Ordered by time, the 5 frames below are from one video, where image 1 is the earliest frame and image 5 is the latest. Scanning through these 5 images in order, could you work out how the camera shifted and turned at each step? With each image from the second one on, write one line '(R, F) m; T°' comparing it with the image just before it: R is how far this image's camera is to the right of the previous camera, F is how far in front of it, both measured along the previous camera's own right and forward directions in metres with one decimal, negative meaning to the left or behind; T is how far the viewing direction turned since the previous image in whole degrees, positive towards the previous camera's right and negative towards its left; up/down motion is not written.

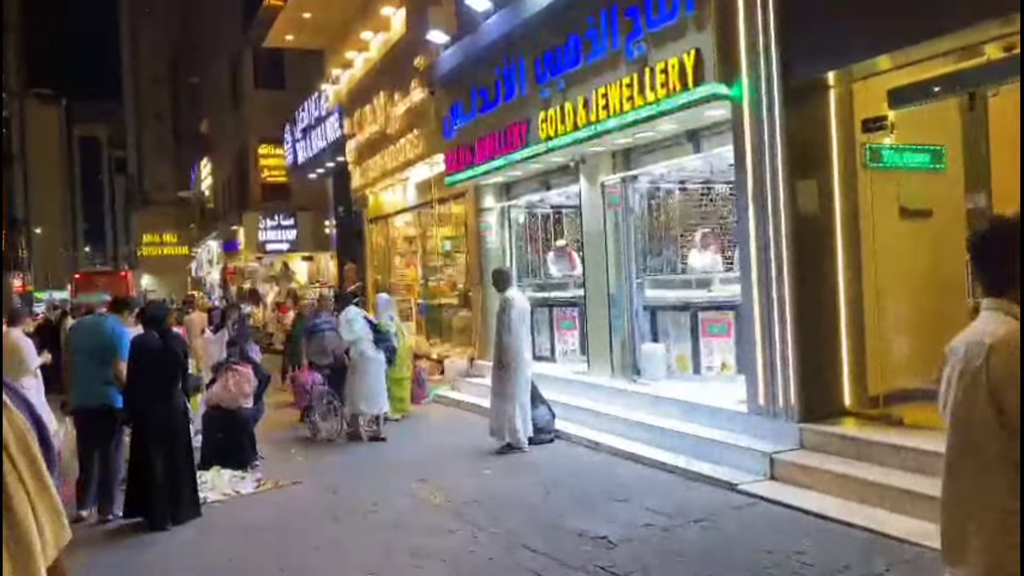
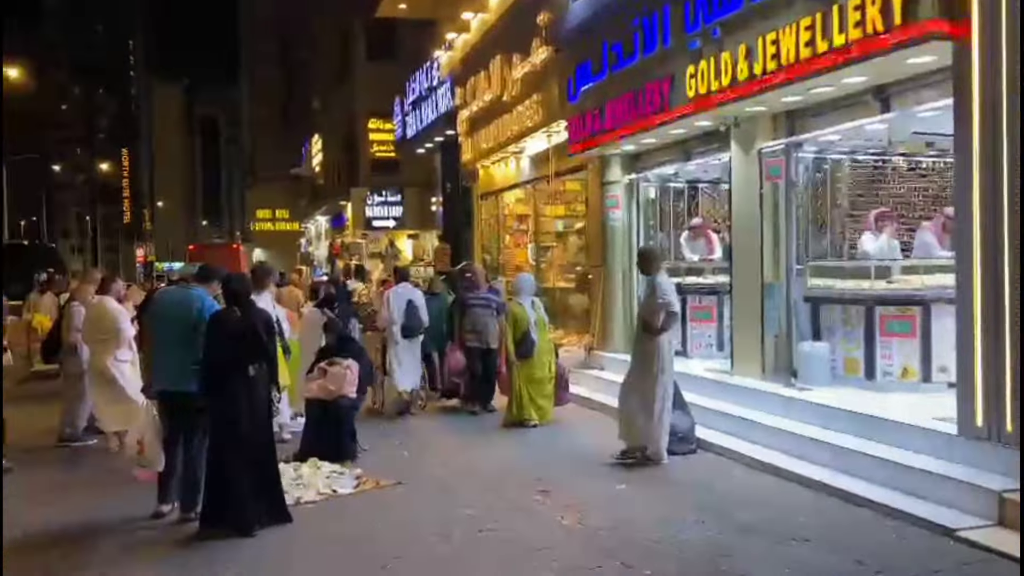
(-0.4, +1.4) m; -7°
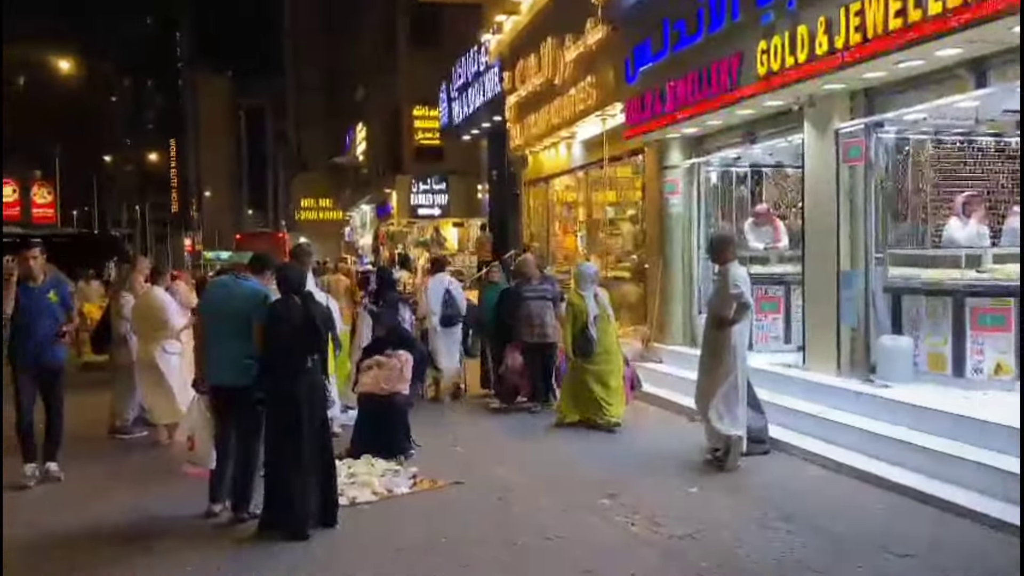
(-0.2, +0.4) m; -3°
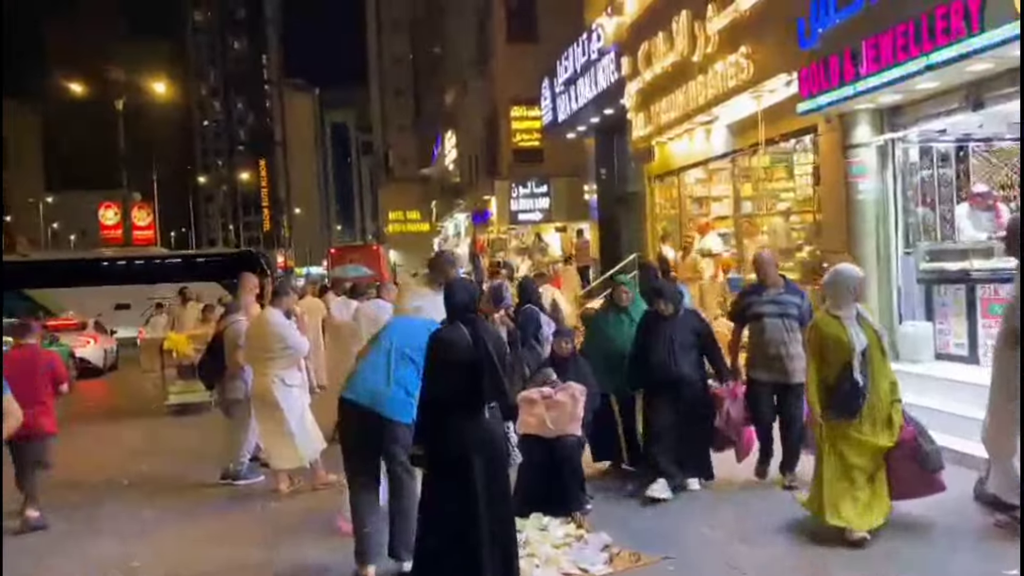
(-0.9, +1.7) m; -6°
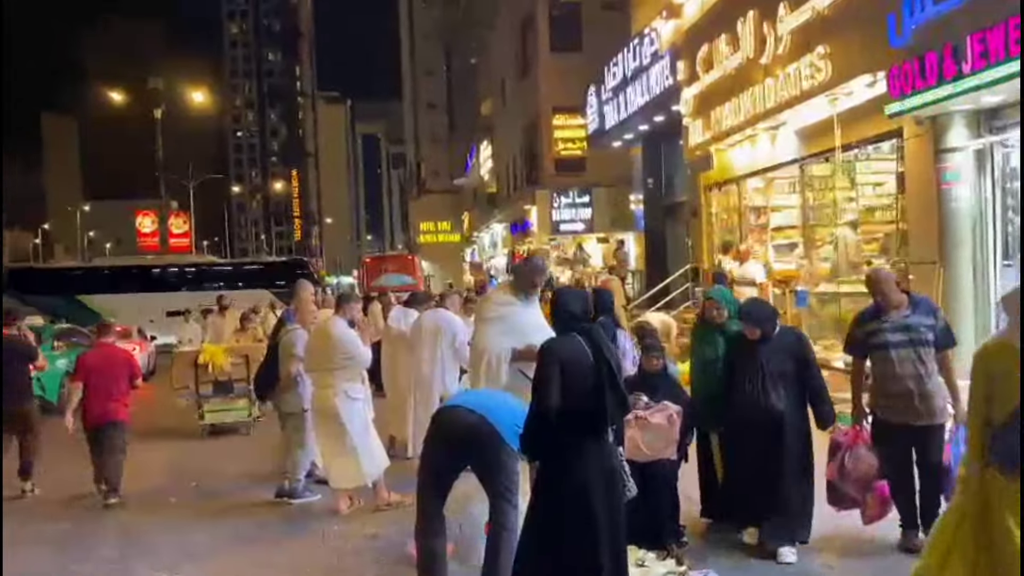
(-0.5, +0.6) m; -2°
